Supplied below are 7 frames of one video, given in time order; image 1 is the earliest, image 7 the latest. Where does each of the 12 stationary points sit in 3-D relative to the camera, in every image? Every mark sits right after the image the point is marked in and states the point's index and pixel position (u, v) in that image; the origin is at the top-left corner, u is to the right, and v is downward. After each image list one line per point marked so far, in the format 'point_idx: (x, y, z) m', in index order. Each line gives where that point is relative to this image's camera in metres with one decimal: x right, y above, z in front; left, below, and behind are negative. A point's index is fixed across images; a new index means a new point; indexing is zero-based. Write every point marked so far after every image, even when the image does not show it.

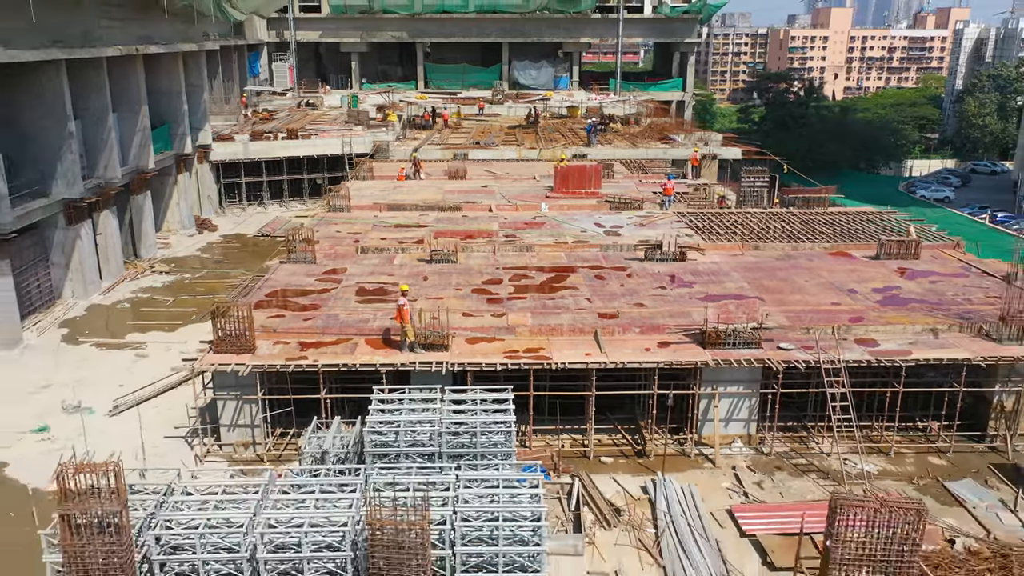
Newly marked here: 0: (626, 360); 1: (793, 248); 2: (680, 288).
0: (+1.9, -1.2, +13.2) m
1: (+6.8, +1.0, +19.7) m
2: (+3.4, 0.0, +16.5) m
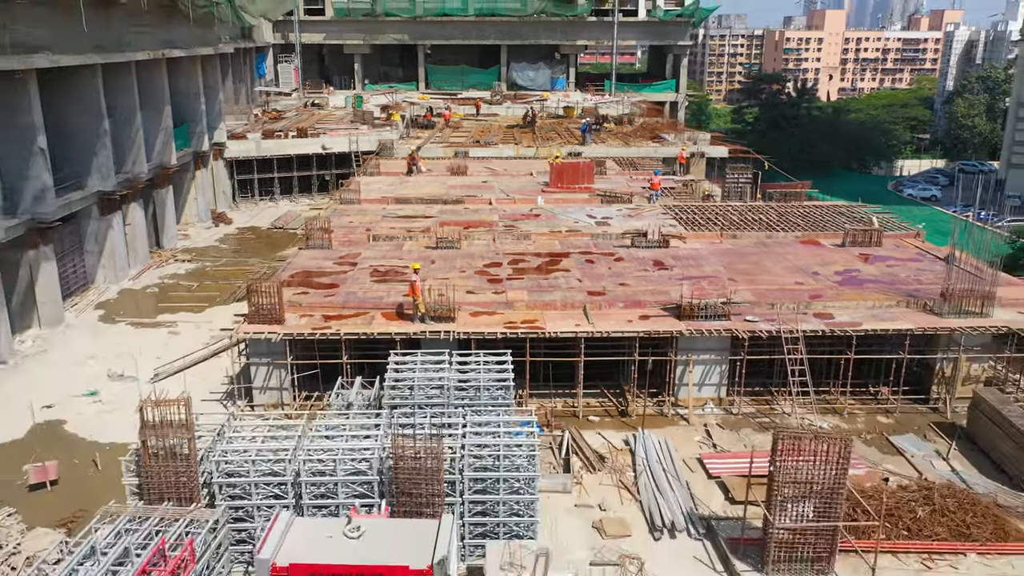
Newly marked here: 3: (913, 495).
0: (+1.8, -0.8, +15.1) m
1: (+6.8, +1.4, +21.6) m
2: (+3.4, +0.4, +18.4) m
3: (+6.2, -3.2, +12.5) m
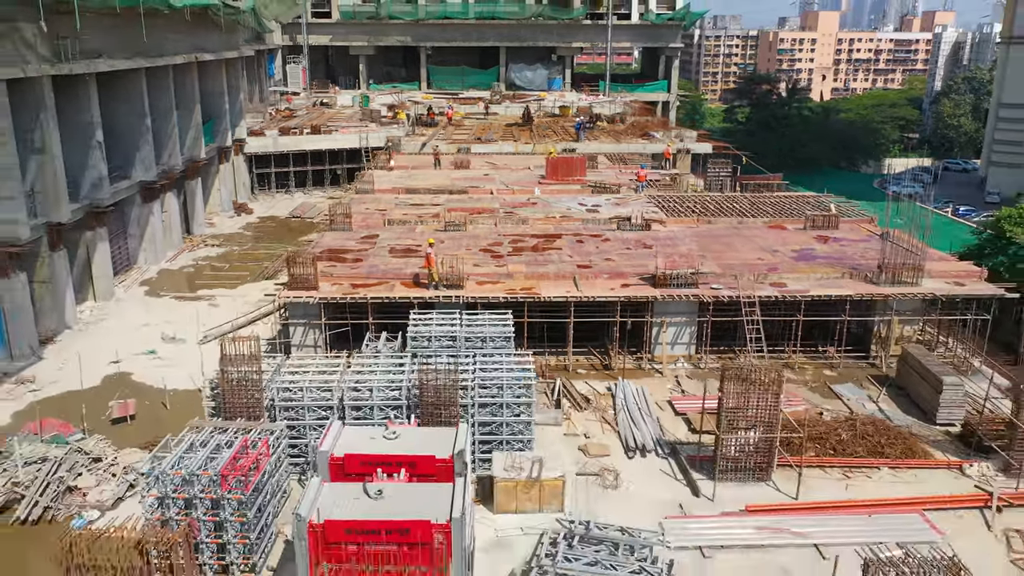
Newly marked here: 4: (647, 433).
0: (+1.9, -0.1, +17.9) m
1: (+6.8, +2.0, +24.4) m
2: (+3.4, +1.0, +21.2) m
3: (+6.2, -2.6, +15.3) m
4: (+2.6, -2.7, +15.4) m
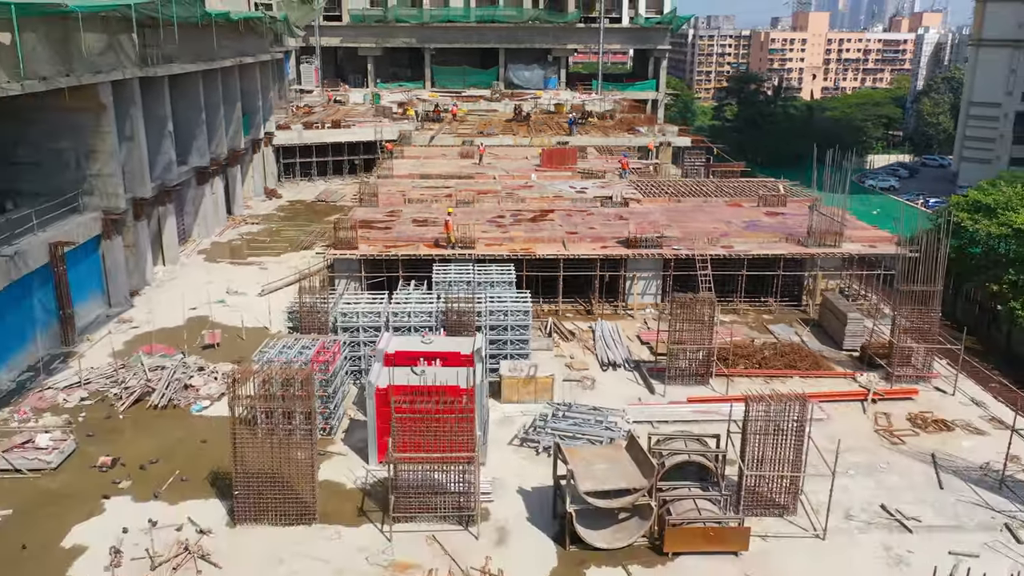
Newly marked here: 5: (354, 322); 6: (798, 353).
0: (+1.9, +1.0, +22.5) m
1: (+6.8, +3.1, +29.1) m
2: (+3.4, +2.2, +25.9) m
3: (+6.3, -1.5, +20.0) m
4: (+2.6, -1.6, +20.0) m
5: (-3.5, -0.8, +18.3) m
6: (+7.0, -1.6, +19.9) m
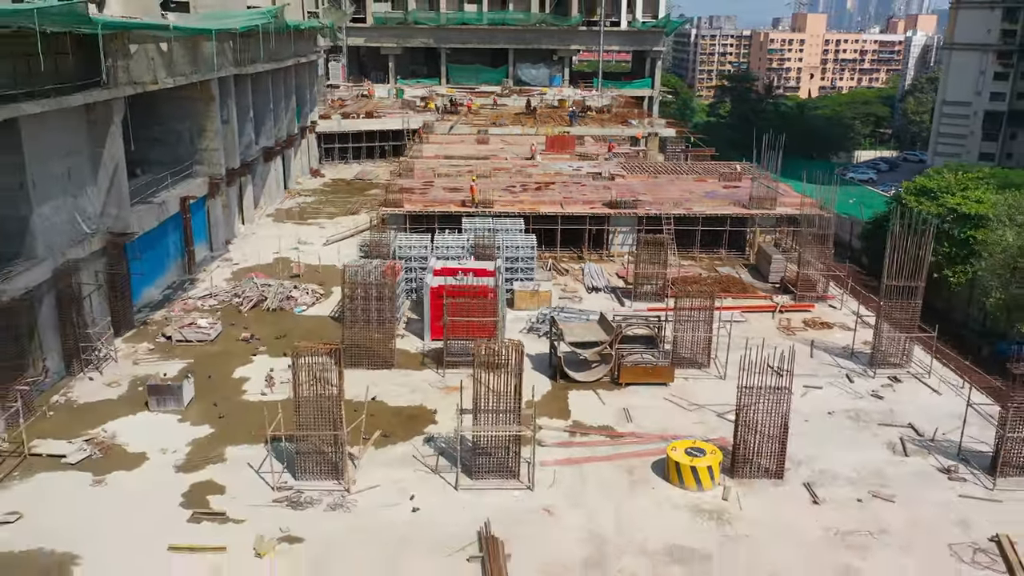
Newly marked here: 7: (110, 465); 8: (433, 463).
0: (+2.2, +2.8, +29.5) m
1: (+7.2, +4.9, +36.1) m
2: (+3.8, +4.0, +32.9) m
3: (+6.6, +0.3, +27.0) m
4: (+2.9, +0.2, +27.0) m
5: (-3.2, +1.1, +25.3) m
6: (+7.3, +0.2, +26.9) m
7: (-7.9, -3.4, +15.9) m
8: (-1.6, -3.4, +16.1) m
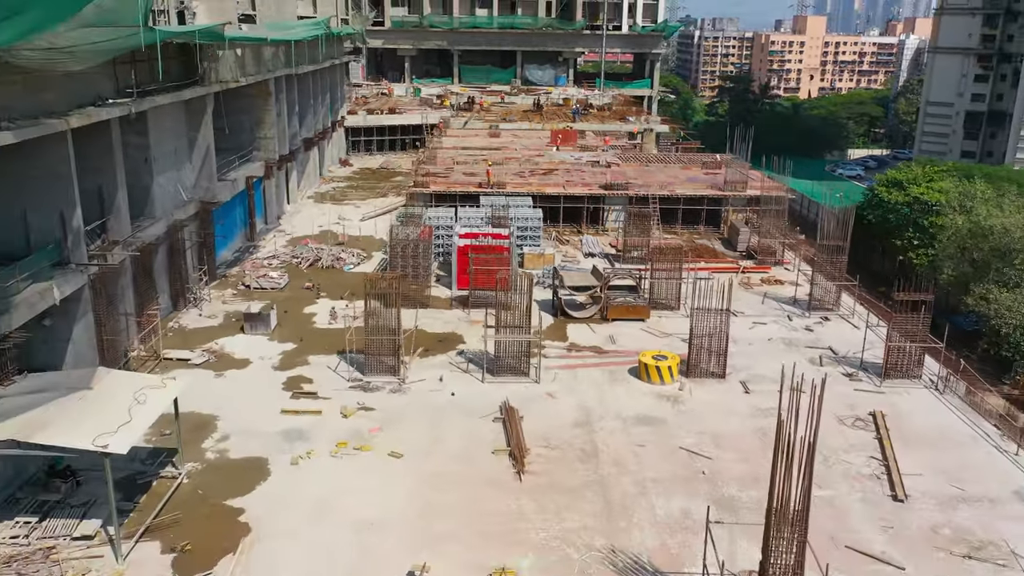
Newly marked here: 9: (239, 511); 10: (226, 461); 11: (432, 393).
0: (+2.7, +4.2, +34.9) m
1: (+7.7, +6.3, +41.4) m
2: (+4.2, +5.3, +38.3) m
3: (+7.0, +1.6, +32.3) m
4: (+3.3, +1.5, +32.4) m
5: (-2.8, +2.5, +30.7) m
6: (+7.7, +1.5, +32.2) m
7: (-7.6, -2.0, +21.4) m
8: (-1.2, -2.1, +21.5) m
9: (-5.1, -4.1, +15.1) m
10: (-5.8, -3.5, +16.7) m
11: (-2.0, -2.6, +20.0) m
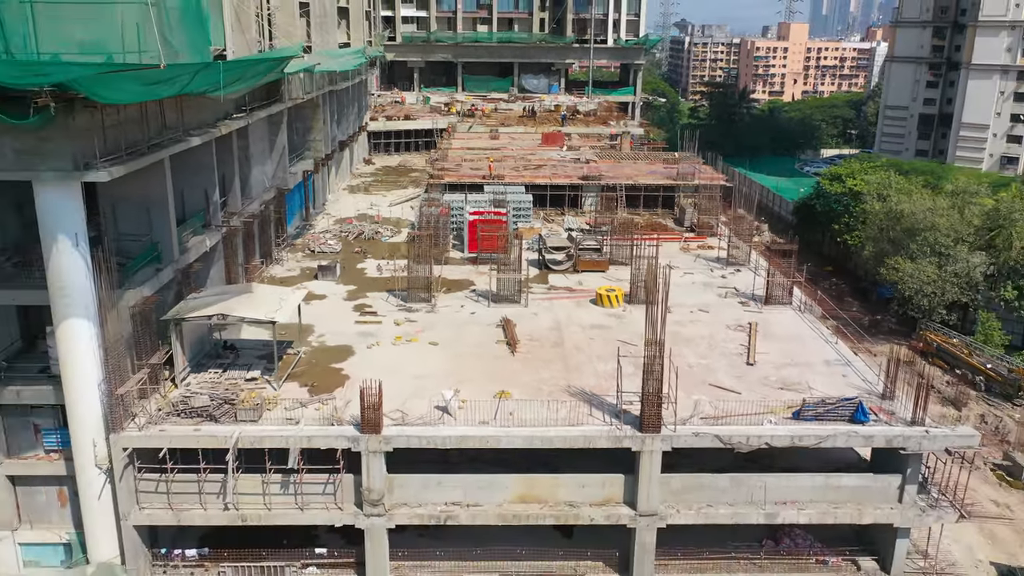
0: (+2.5, +5.8, +44.4) m
1: (+7.5, +7.9, +50.9) m
2: (+4.1, +7.0, +47.7) m
3: (+6.8, +3.3, +41.8) m
4: (+3.2, +3.2, +41.9) m
5: (-3.0, +4.1, +40.2) m
6: (+7.5, +3.2, +41.7) m
7: (-7.7, -0.4, +30.8) m
8: (-1.4, -0.4, +30.9) m
9: (-5.2, -2.5, +24.5) m
10: (-6.0, -1.9, +26.2) m
11: (-2.1, -0.9, +29.4) m
